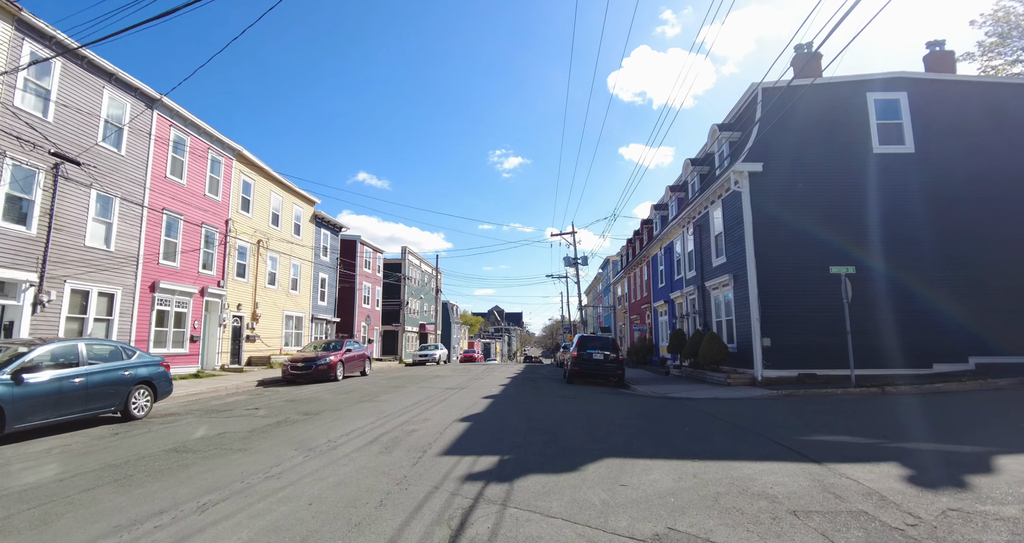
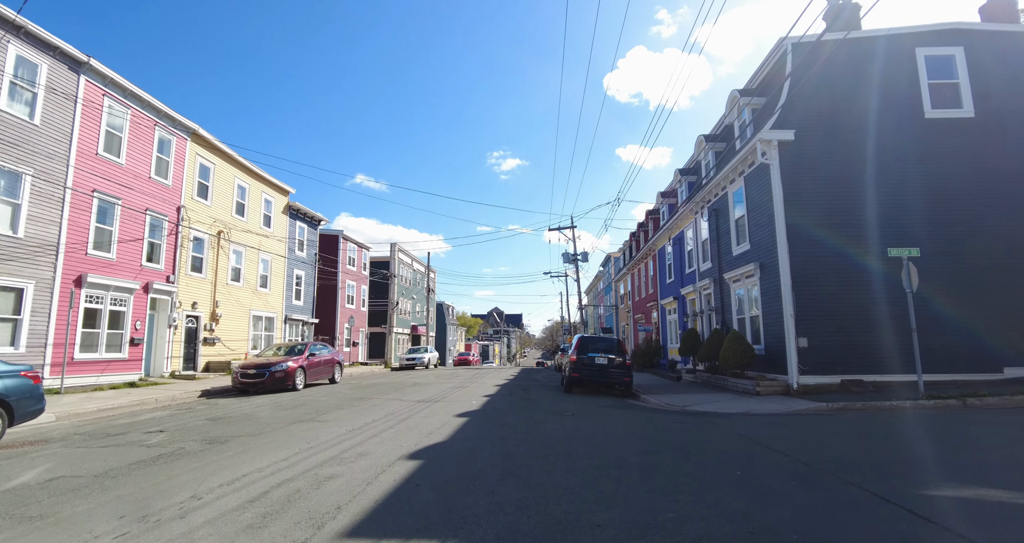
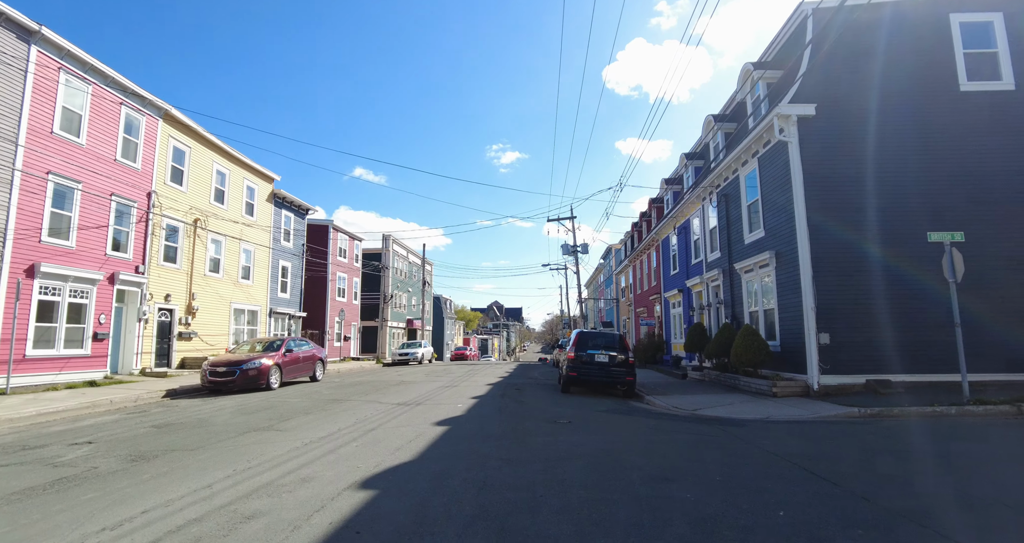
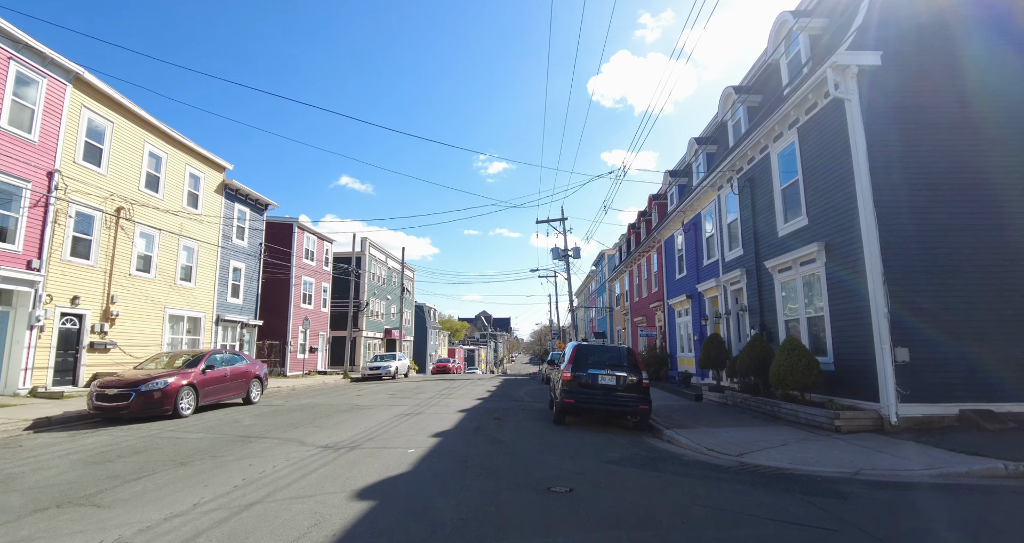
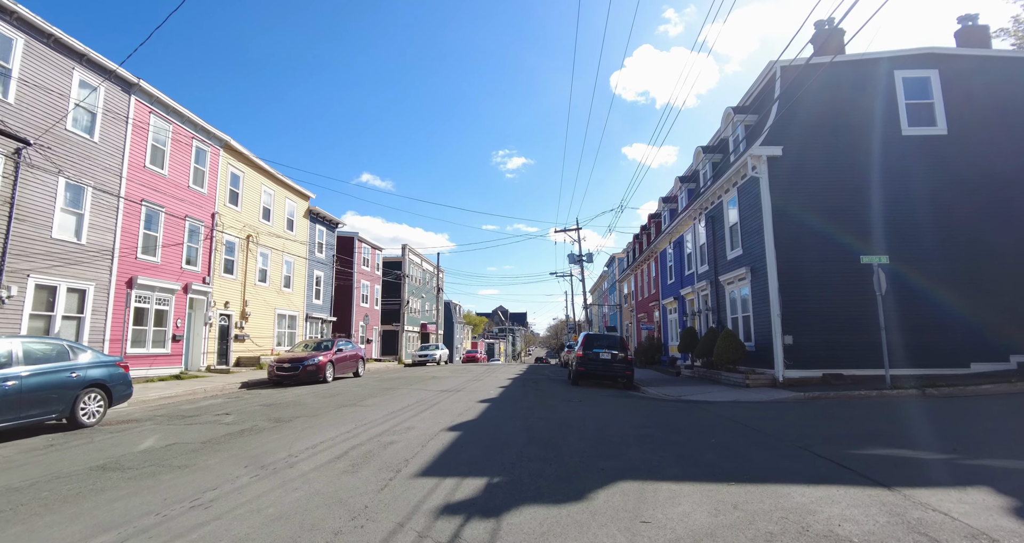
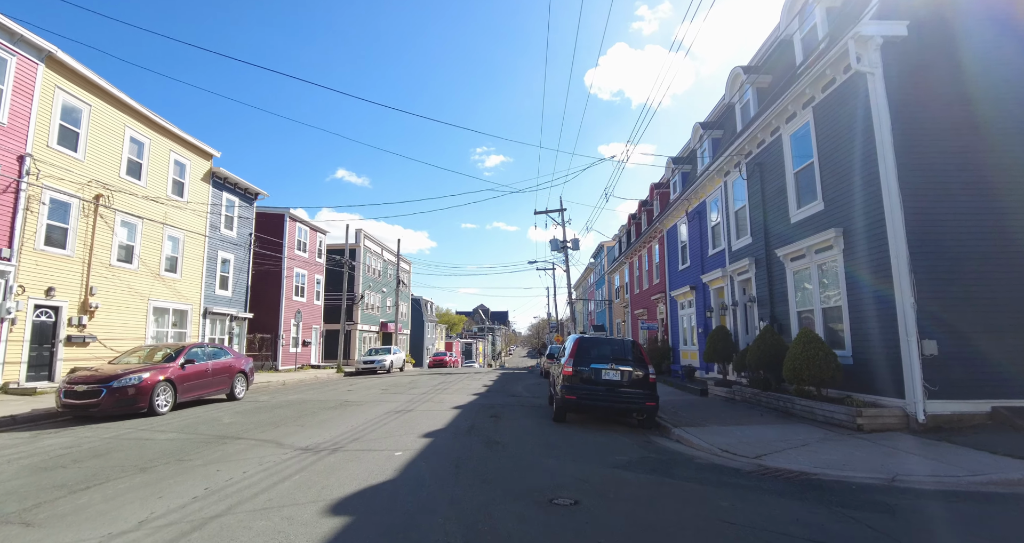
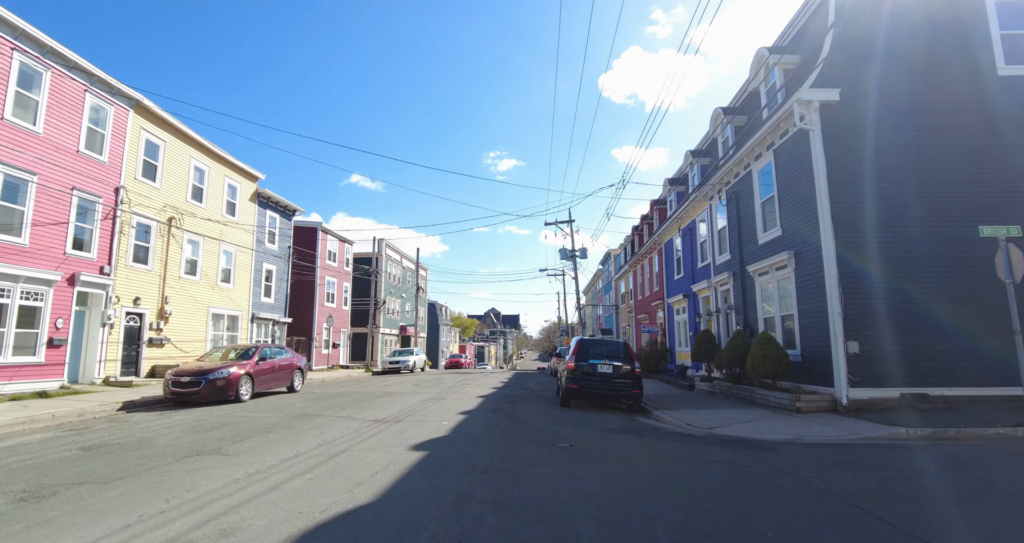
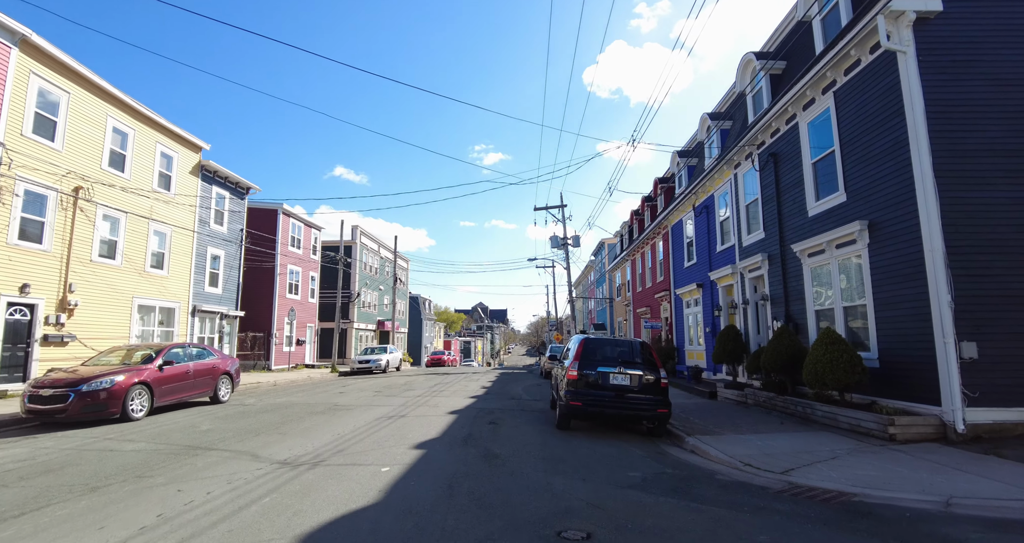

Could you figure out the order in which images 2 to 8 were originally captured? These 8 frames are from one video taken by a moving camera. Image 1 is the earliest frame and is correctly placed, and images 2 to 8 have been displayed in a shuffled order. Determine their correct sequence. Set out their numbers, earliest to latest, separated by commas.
5, 2, 3, 7, 4, 6, 8
